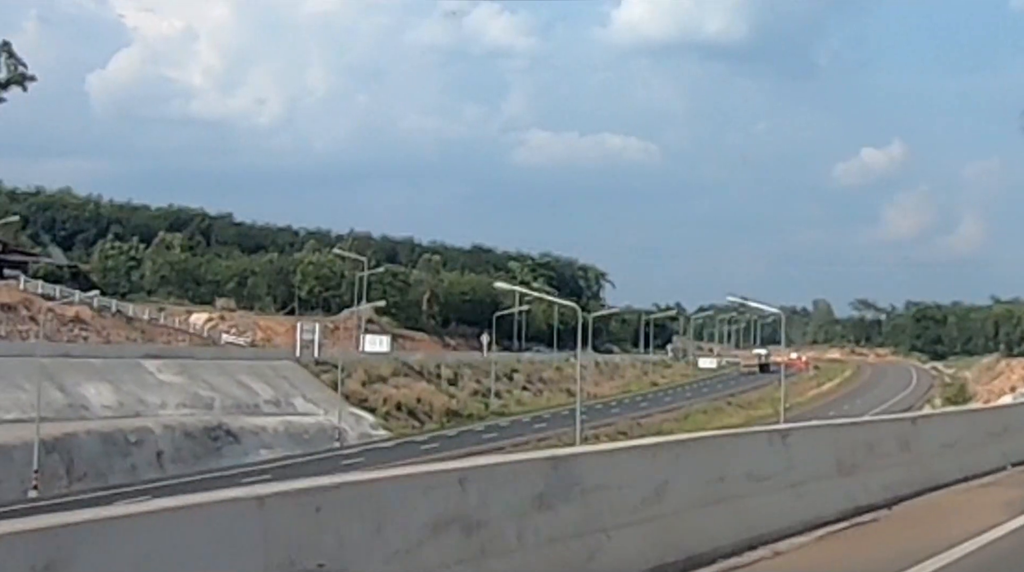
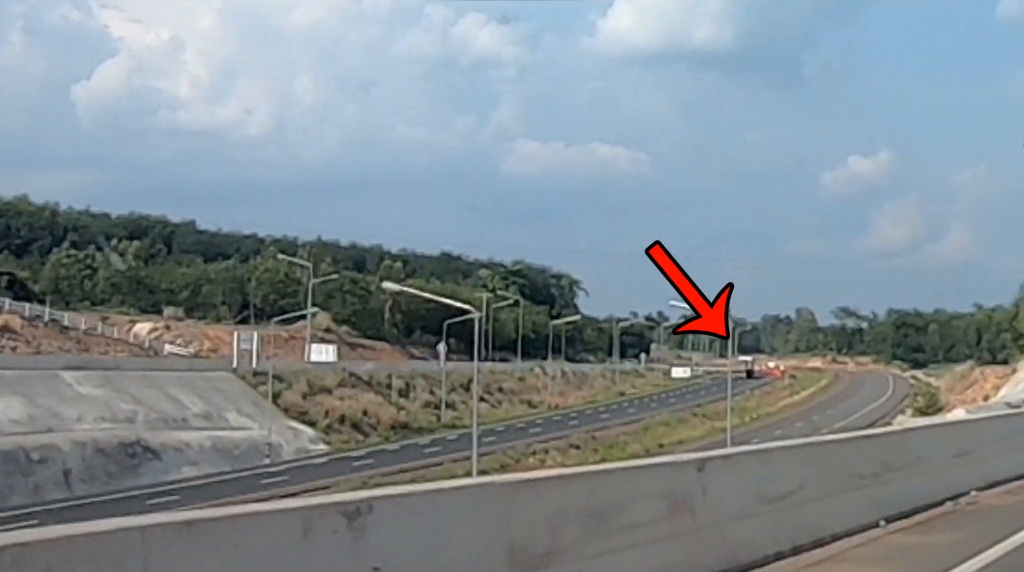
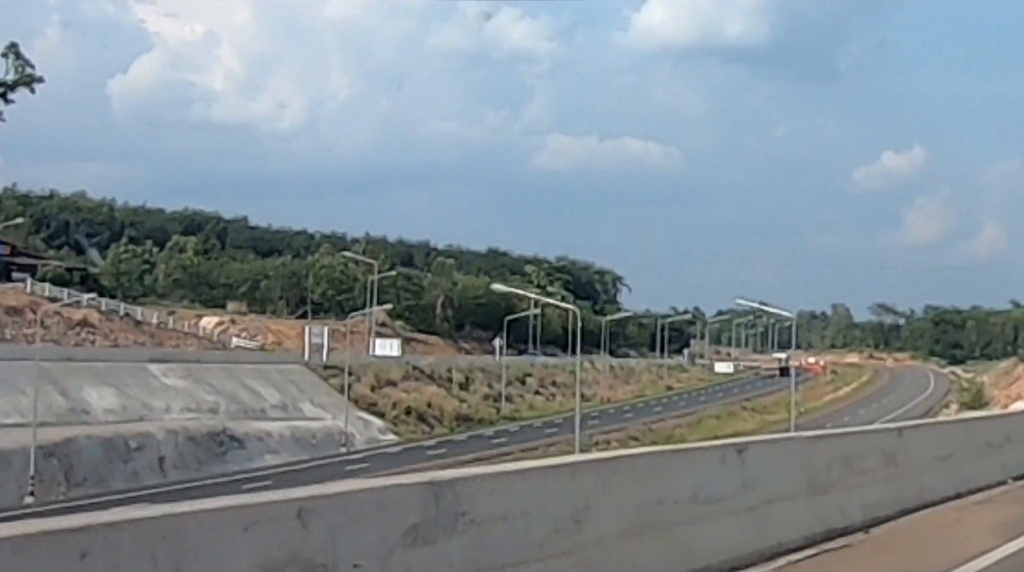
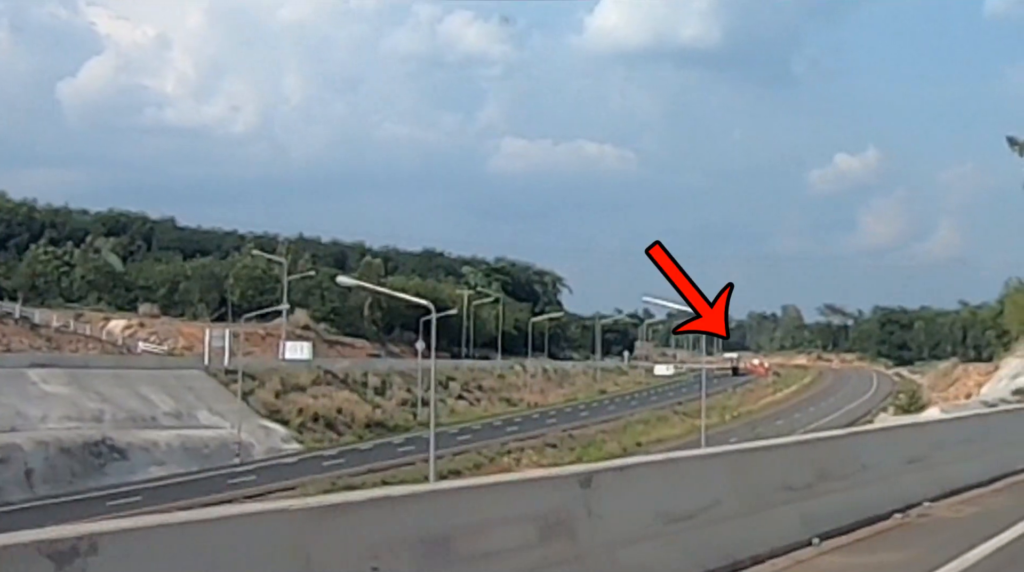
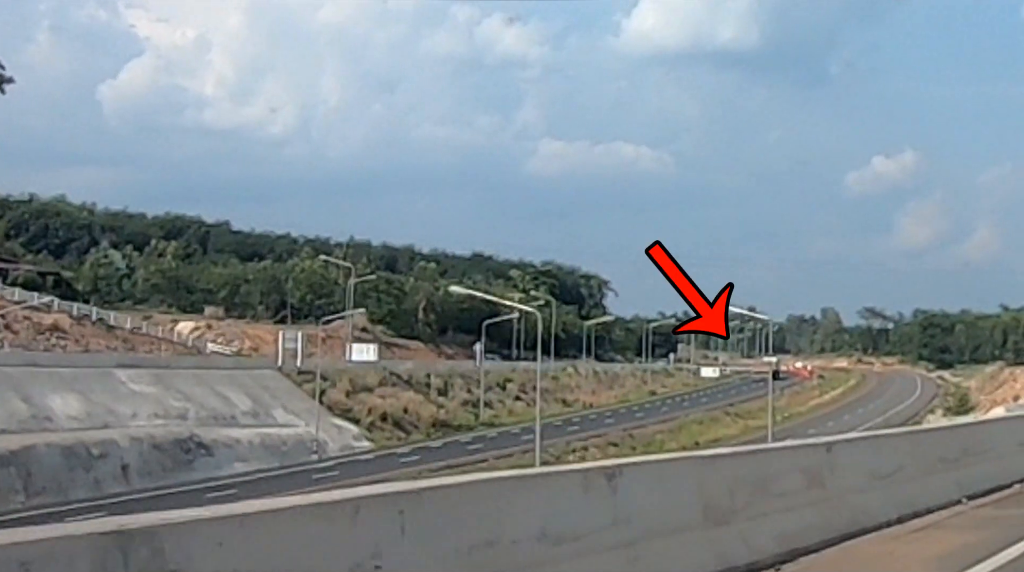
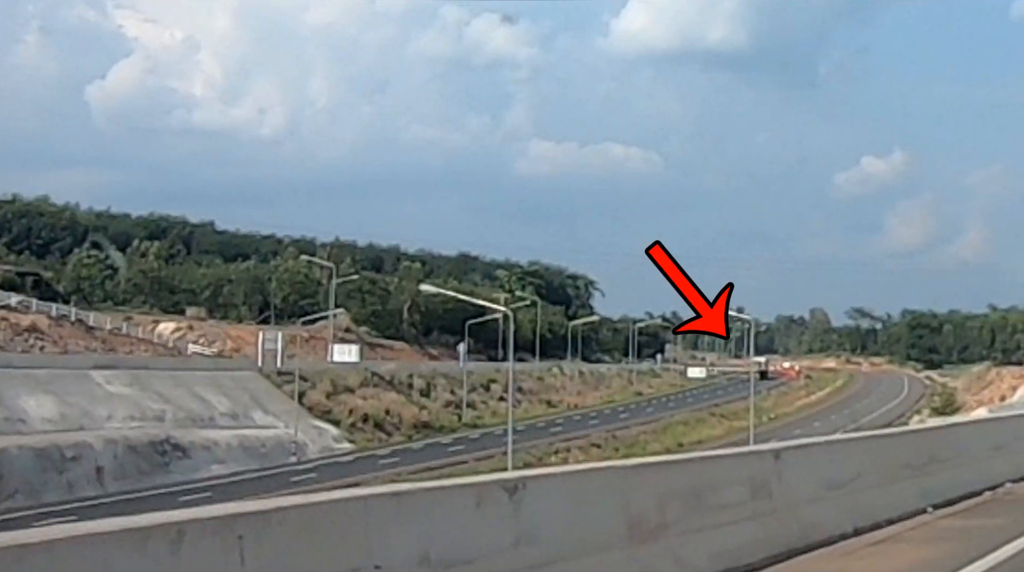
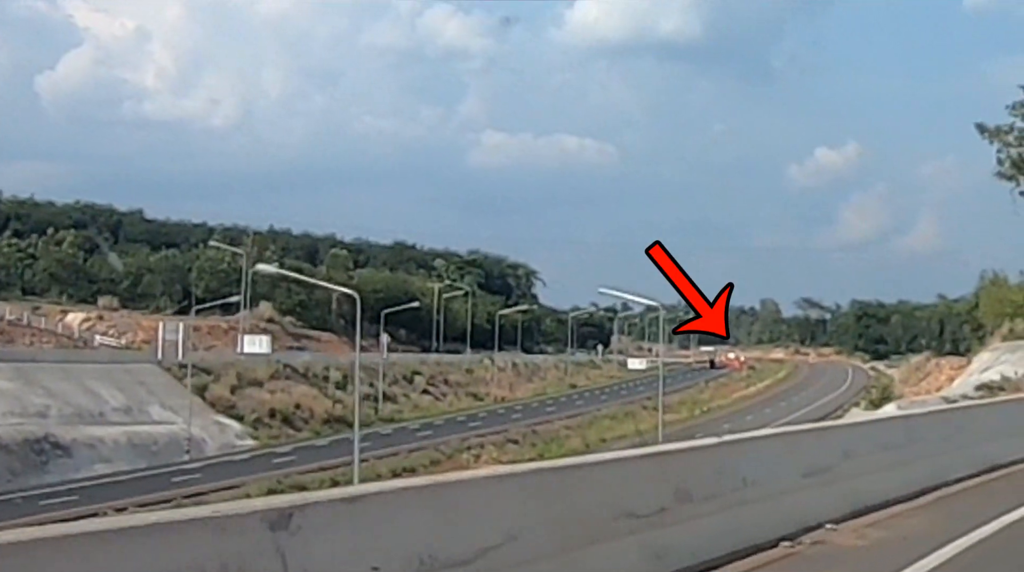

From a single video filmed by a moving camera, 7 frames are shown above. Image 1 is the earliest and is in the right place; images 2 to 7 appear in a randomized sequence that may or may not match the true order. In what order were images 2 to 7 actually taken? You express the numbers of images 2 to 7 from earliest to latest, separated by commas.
3, 5, 6, 2, 4, 7
